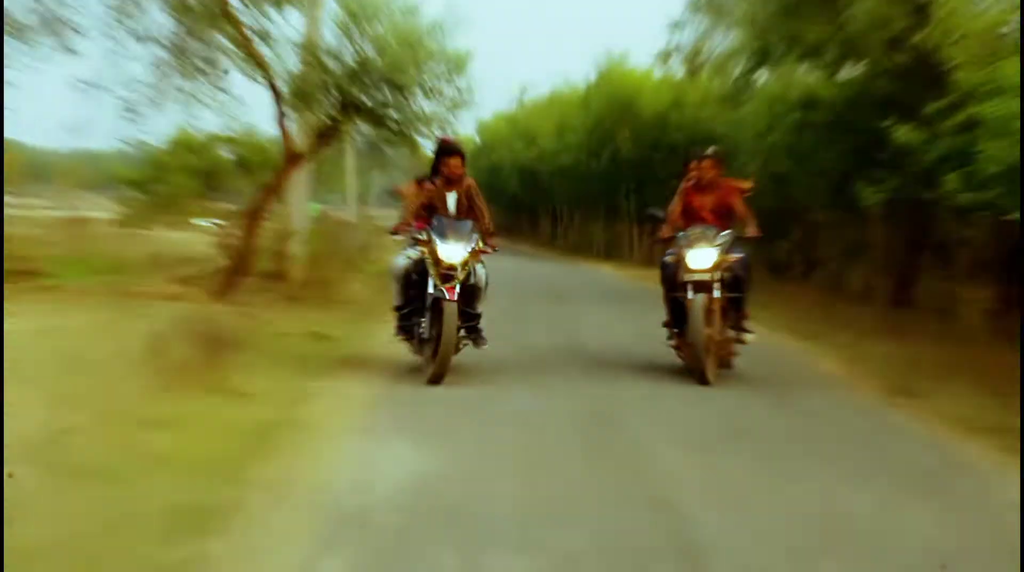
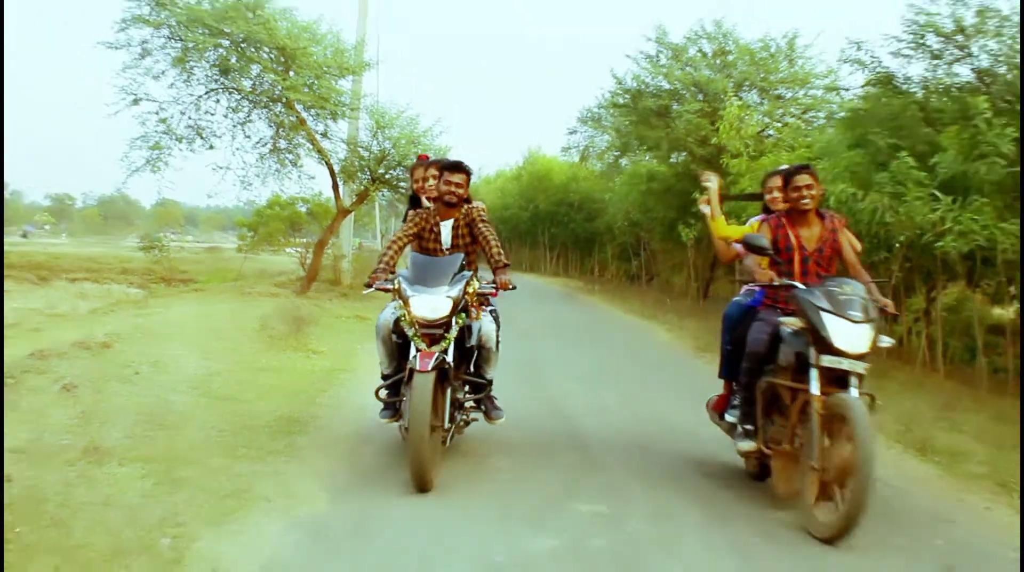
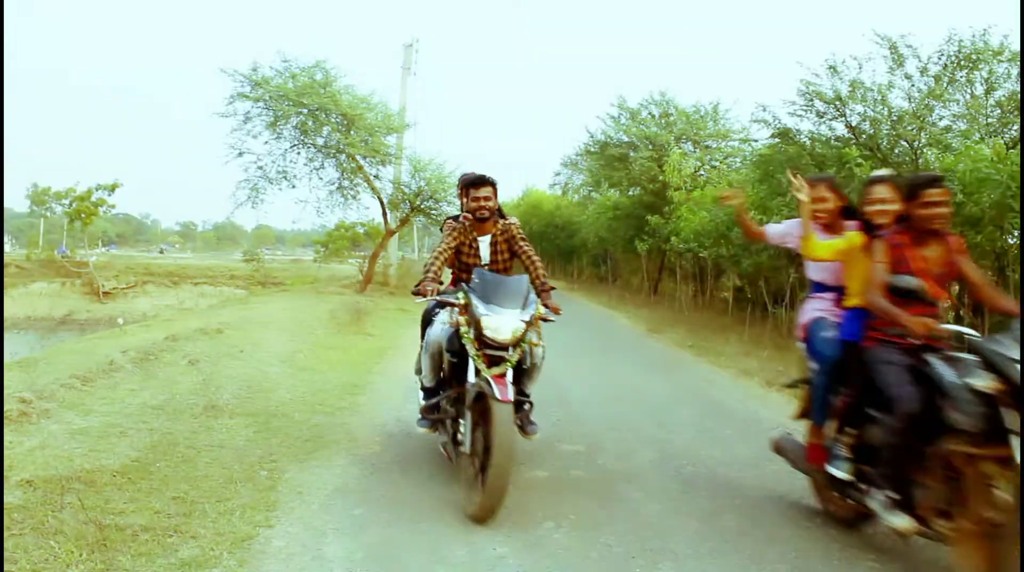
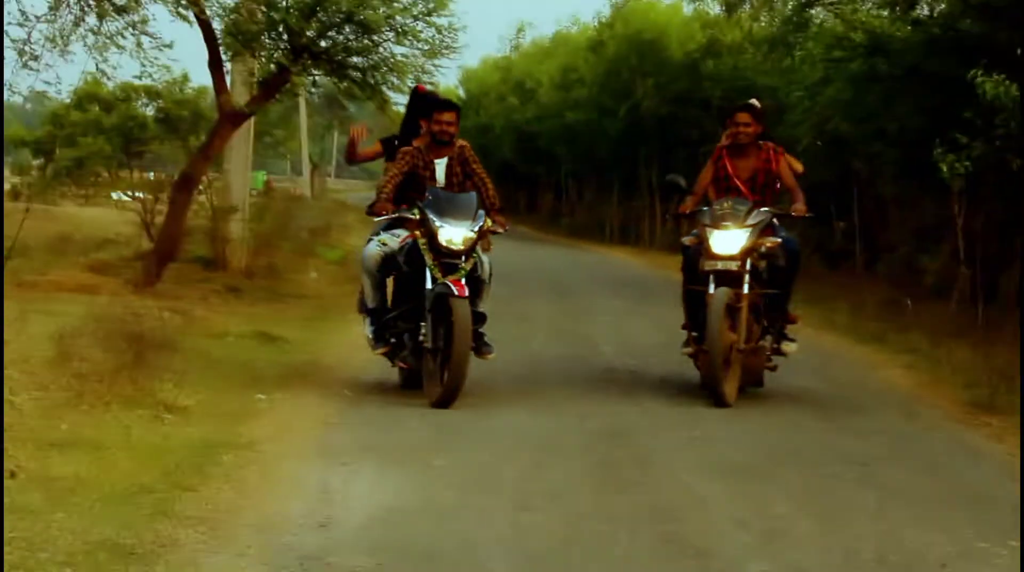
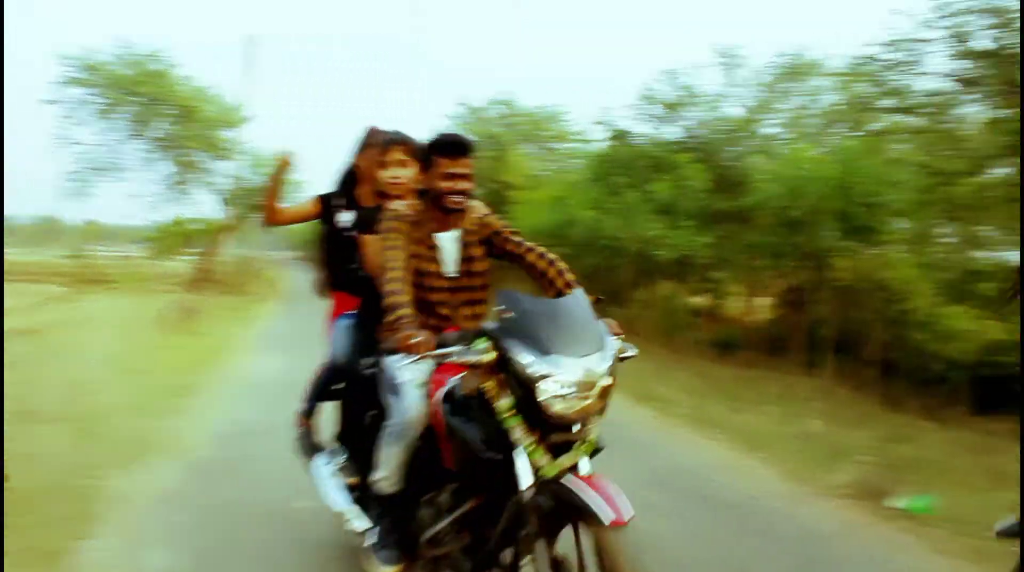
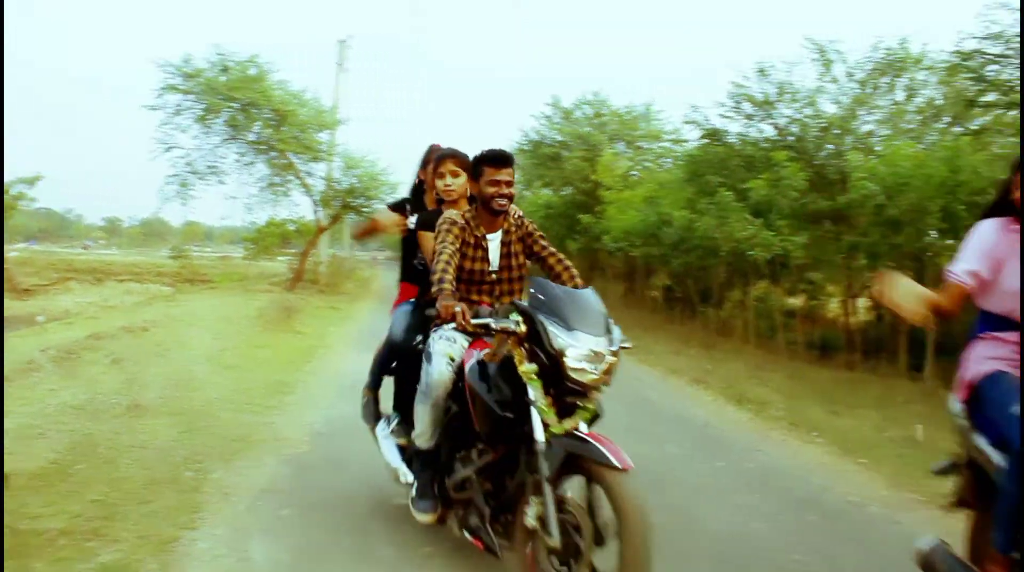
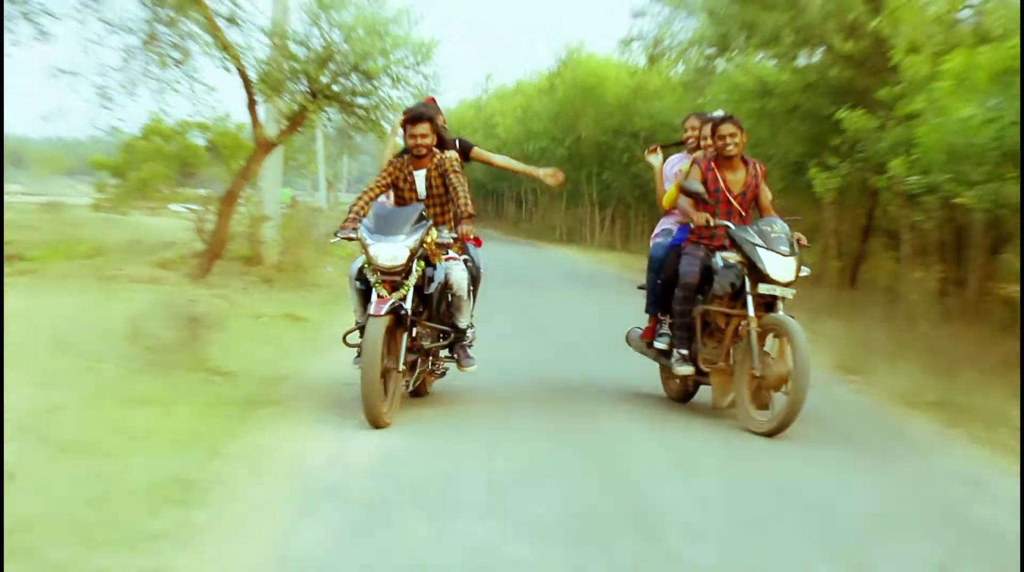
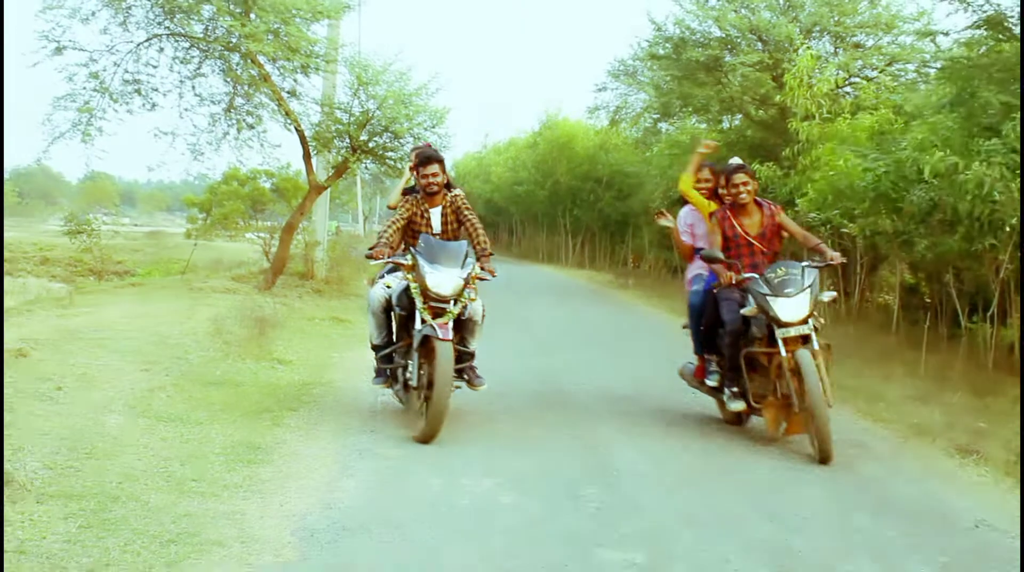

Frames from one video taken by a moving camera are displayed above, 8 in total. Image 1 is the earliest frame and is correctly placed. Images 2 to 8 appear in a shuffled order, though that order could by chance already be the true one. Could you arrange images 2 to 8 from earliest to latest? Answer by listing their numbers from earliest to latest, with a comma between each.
4, 7, 8, 2, 3, 6, 5
